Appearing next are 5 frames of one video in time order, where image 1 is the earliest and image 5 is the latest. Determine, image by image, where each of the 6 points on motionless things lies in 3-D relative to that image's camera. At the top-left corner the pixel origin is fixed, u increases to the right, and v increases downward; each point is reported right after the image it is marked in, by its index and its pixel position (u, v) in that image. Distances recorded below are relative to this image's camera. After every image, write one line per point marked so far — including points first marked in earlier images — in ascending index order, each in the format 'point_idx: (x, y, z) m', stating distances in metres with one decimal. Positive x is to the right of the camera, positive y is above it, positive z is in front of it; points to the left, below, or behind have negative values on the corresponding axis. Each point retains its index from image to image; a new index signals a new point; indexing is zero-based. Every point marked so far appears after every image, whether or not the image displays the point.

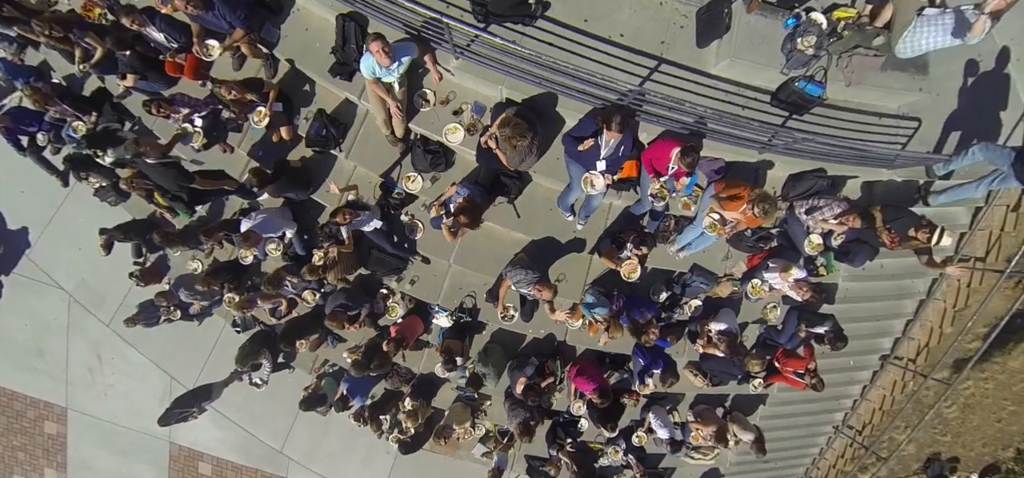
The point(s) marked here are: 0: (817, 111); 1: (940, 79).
0: (+4.1, +1.8, +8.4) m
1: (+6.1, +2.4, +8.9) m
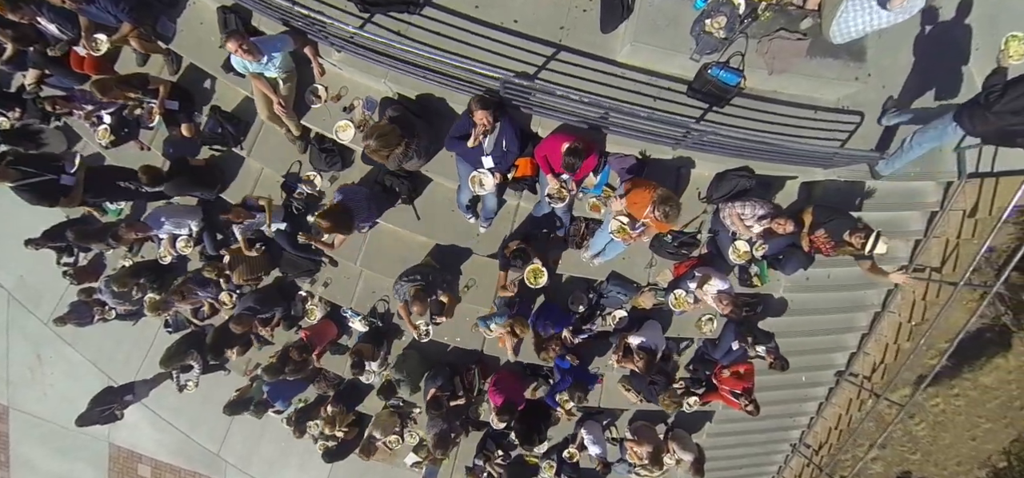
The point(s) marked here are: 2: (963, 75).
0: (+2.7, +1.7, +7.7) m
1: (+4.8, +2.3, +8.1) m
2: (+6.0, +2.2, +8.4) m
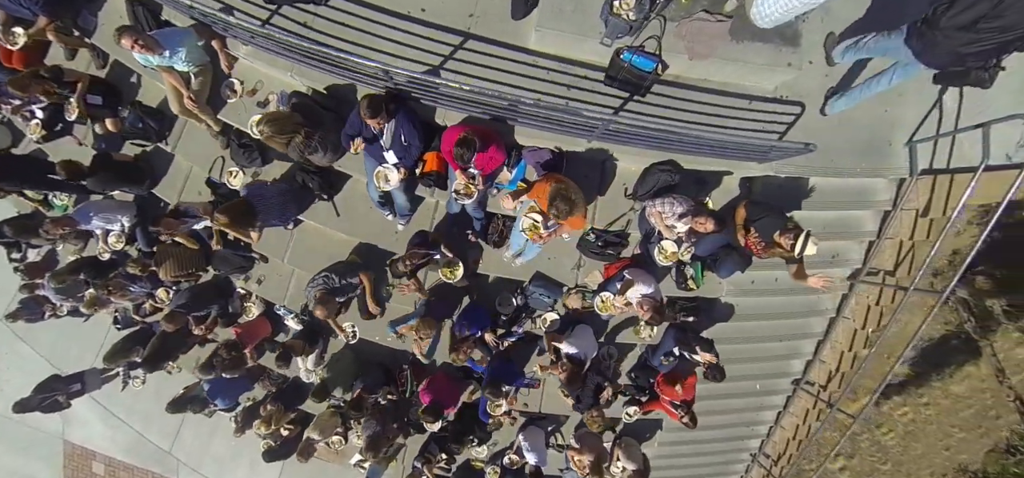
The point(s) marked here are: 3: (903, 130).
0: (+1.7, +1.7, +7.4) m
1: (+3.7, +2.3, +7.8) m
2: (+5.0, +2.2, +8.0) m
3: (+5.1, +1.5, +8.2) m
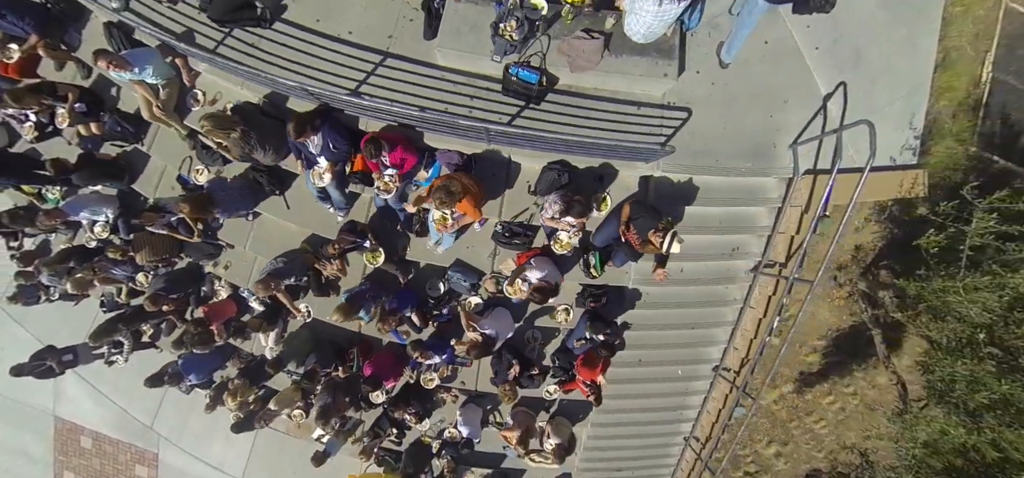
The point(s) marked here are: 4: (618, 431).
0: (+0.6, +1.8, +8.6) m
1: (+2.7, +2.4, +8.9) m
2: (+3.9, +2.2, +9.1) m
3: (+4.1, +1.6, +9.3) m
4: (+2.0, -3.7, +12.2) m
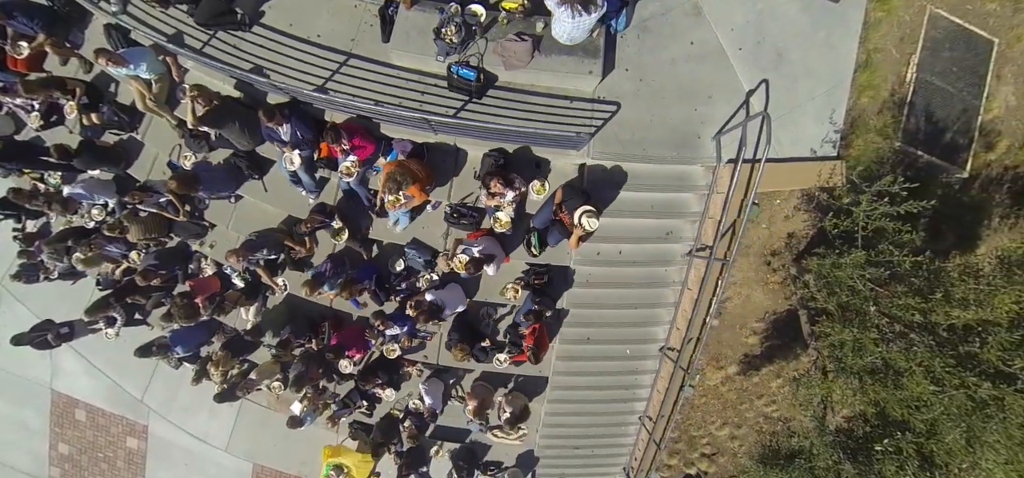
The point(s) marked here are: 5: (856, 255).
0: (-0.2, +2.1, +9.7) m
1: (+1.9, +2.6, +10.1) m
2: (+3.1, +2.5, +10.2) m
3: (+3.3, +1.8, +10.4) m
4: (+1.2, -3.4, +13.2) m
5: (+5.2, -0.3, +9.5) m
